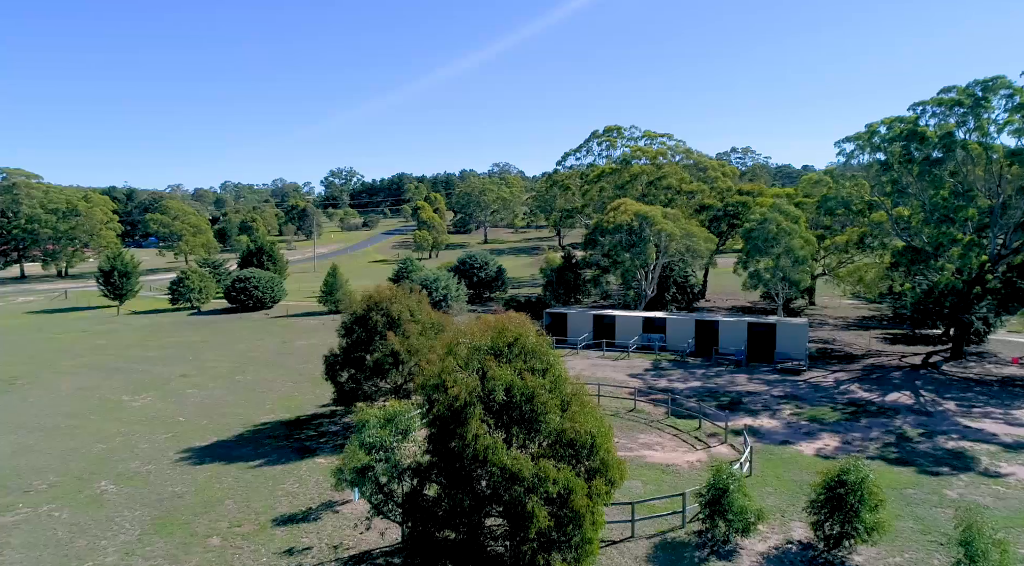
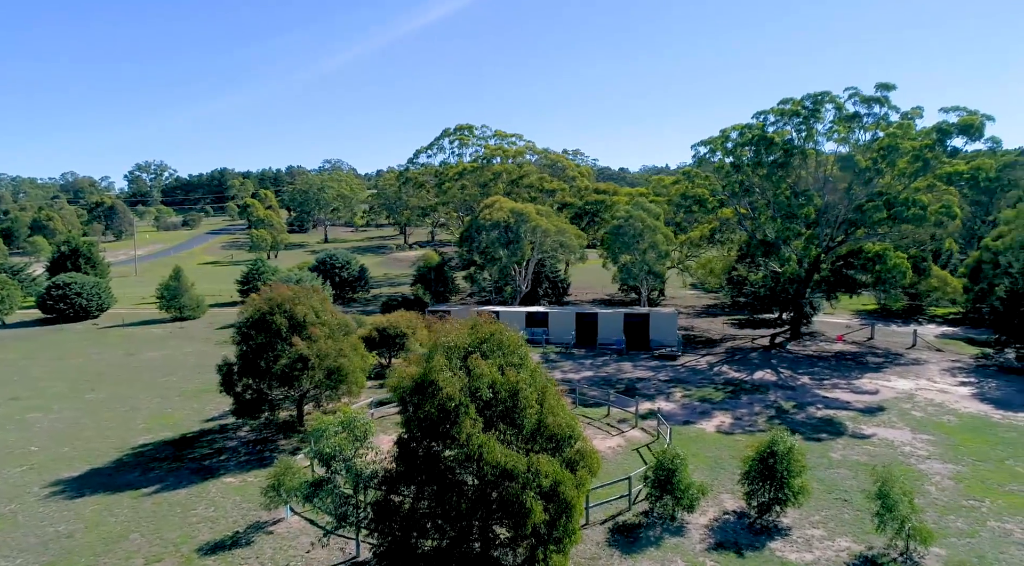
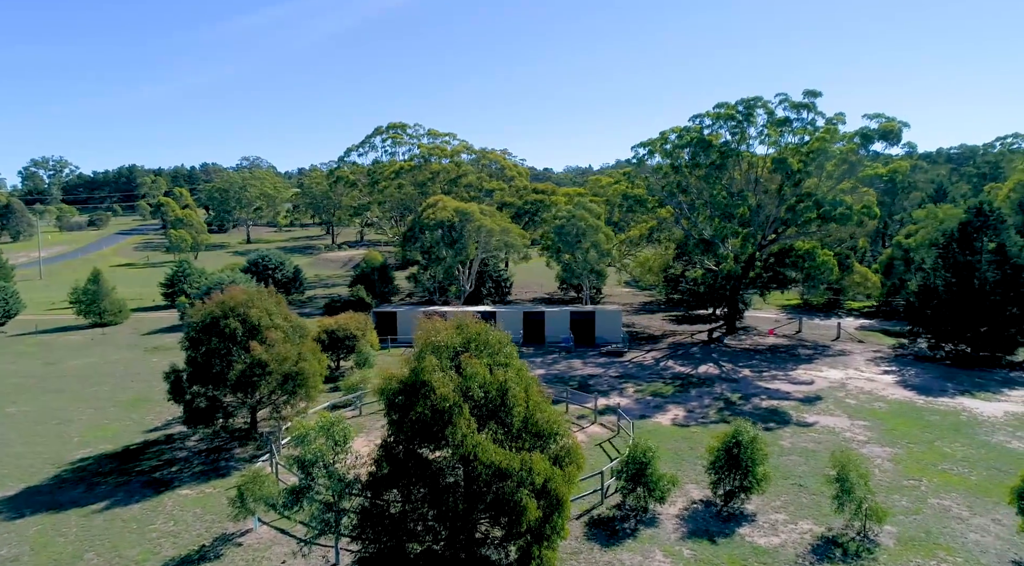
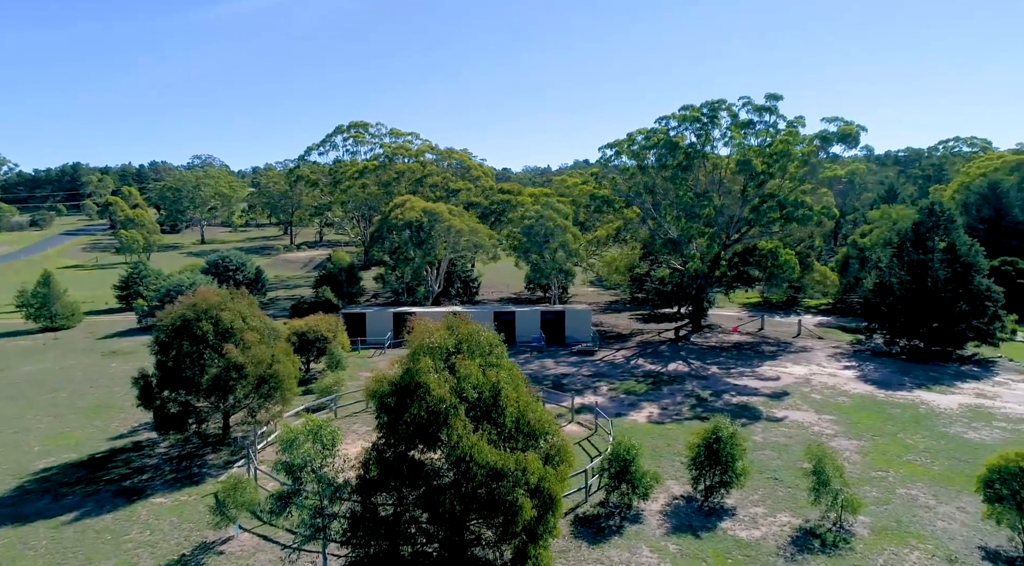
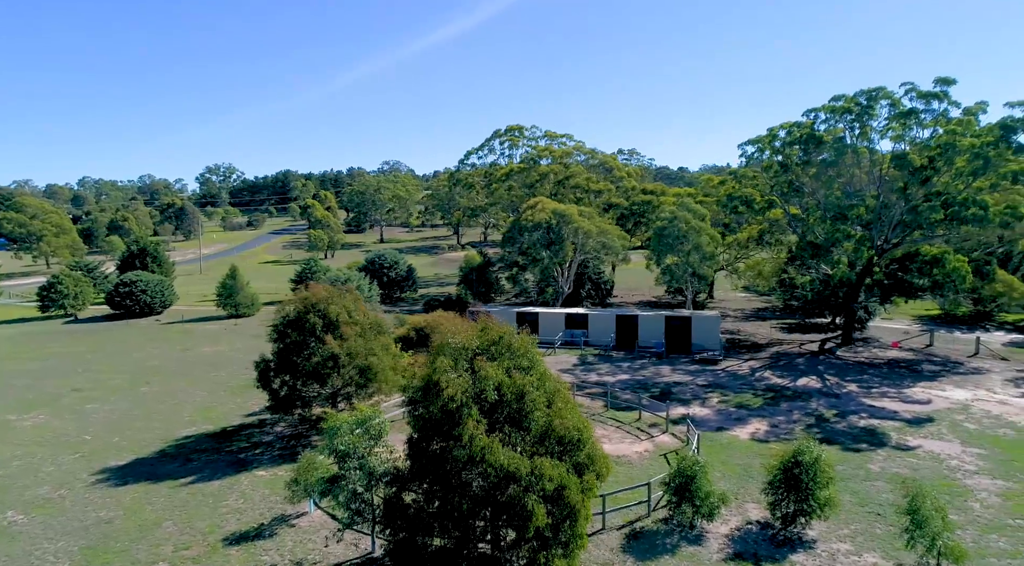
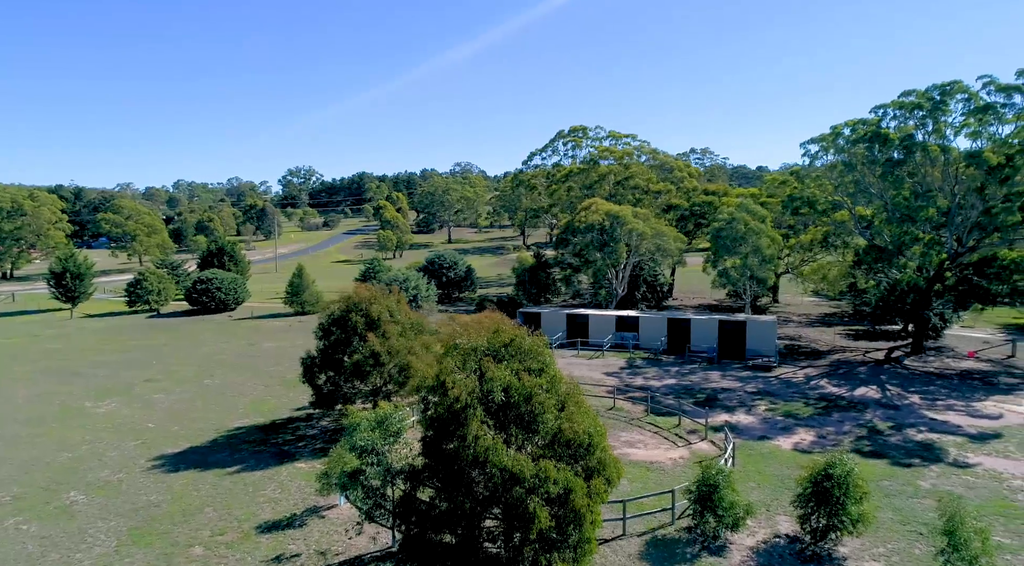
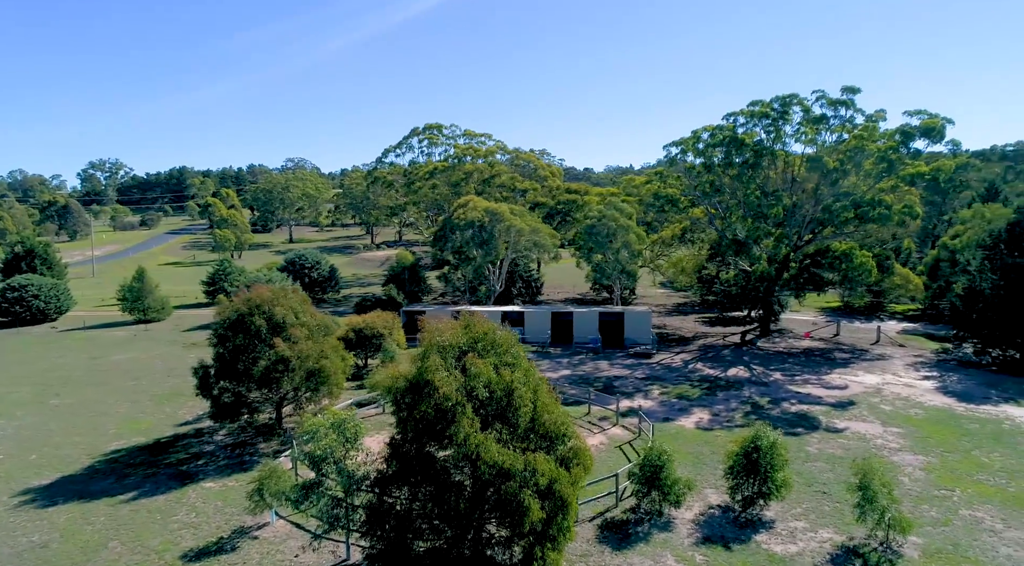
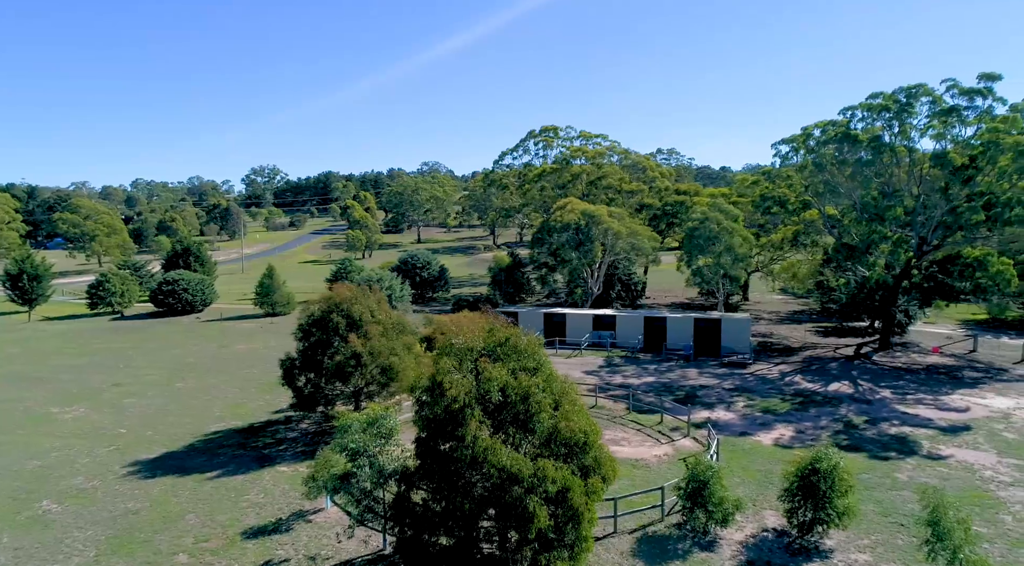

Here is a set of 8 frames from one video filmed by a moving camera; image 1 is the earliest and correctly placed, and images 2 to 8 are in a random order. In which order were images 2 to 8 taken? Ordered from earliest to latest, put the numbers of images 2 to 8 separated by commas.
6, 8, 5, 2, 7, 3, 4
